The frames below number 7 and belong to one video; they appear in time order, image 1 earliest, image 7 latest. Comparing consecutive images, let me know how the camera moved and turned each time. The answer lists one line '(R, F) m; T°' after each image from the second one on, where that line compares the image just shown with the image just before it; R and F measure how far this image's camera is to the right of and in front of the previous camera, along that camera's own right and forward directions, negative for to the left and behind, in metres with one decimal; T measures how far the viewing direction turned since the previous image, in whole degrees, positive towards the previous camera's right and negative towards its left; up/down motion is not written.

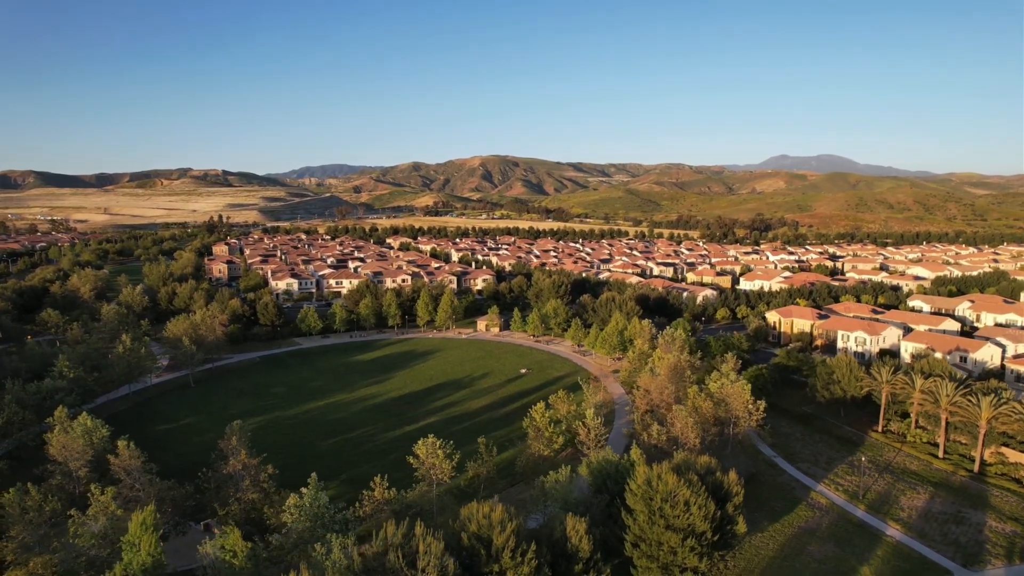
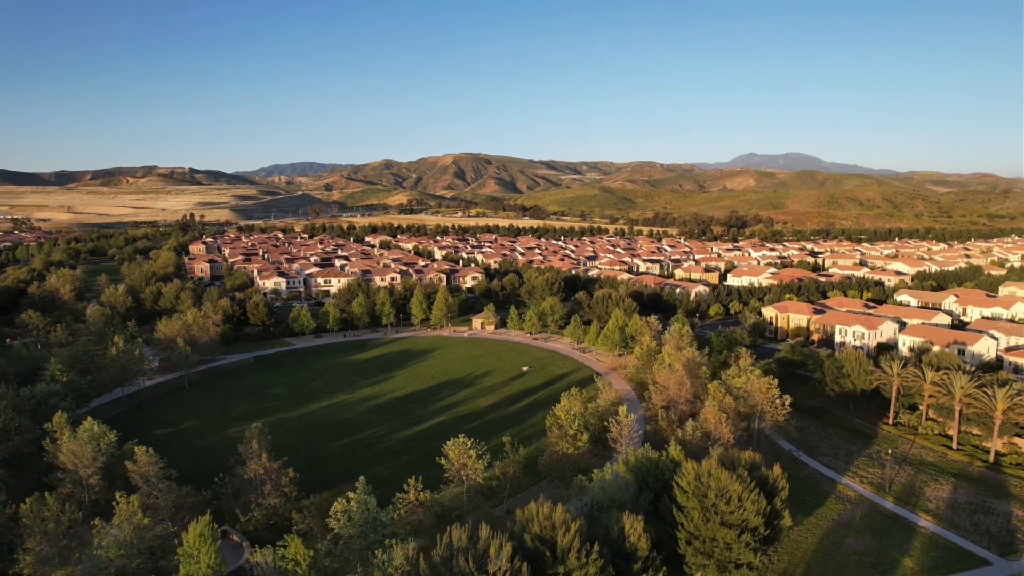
(-2.3, +0.4) m; +2°
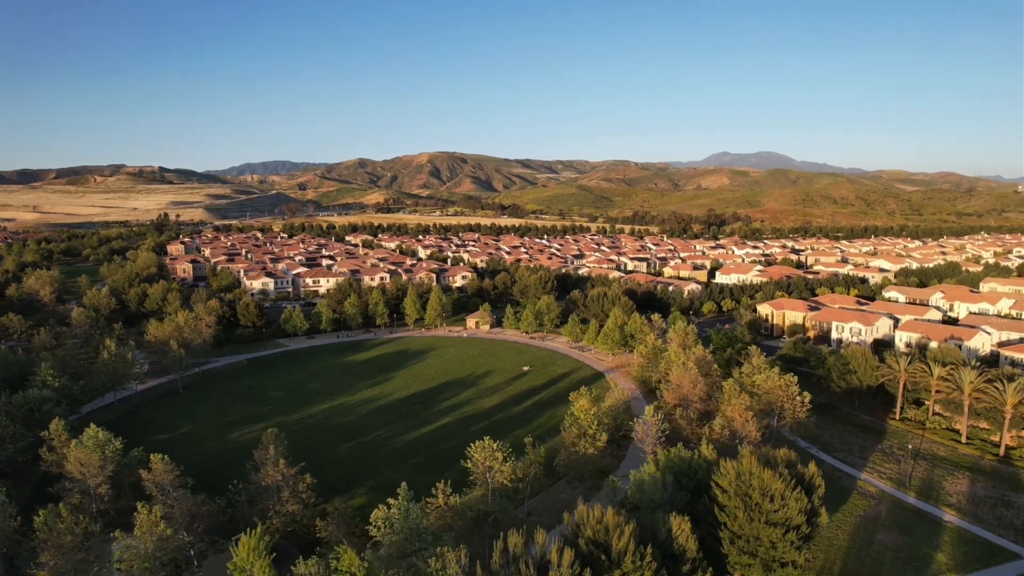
(-1.9, +0.4) m; +2°
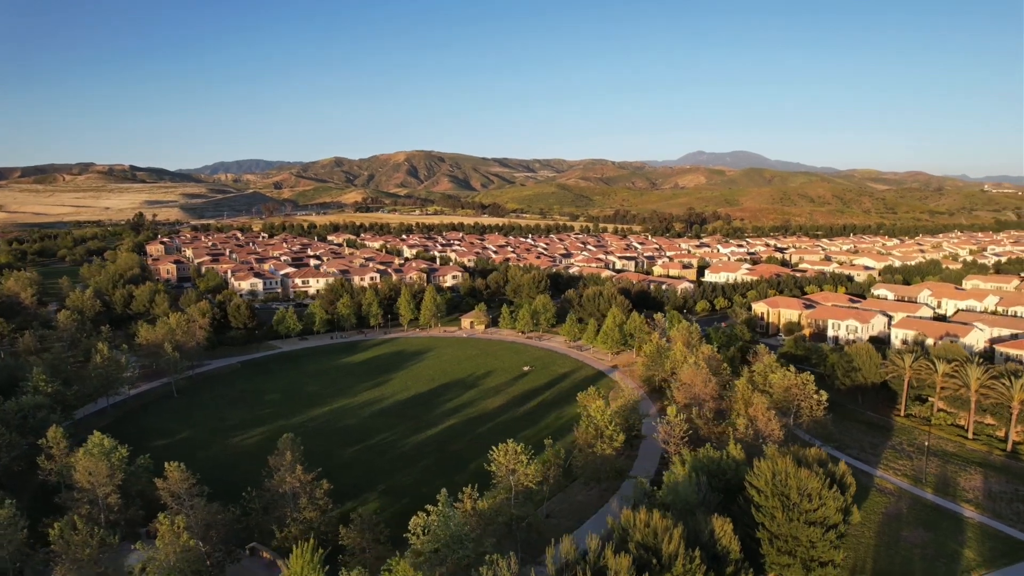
(-1.7, +0.3) m; +2°
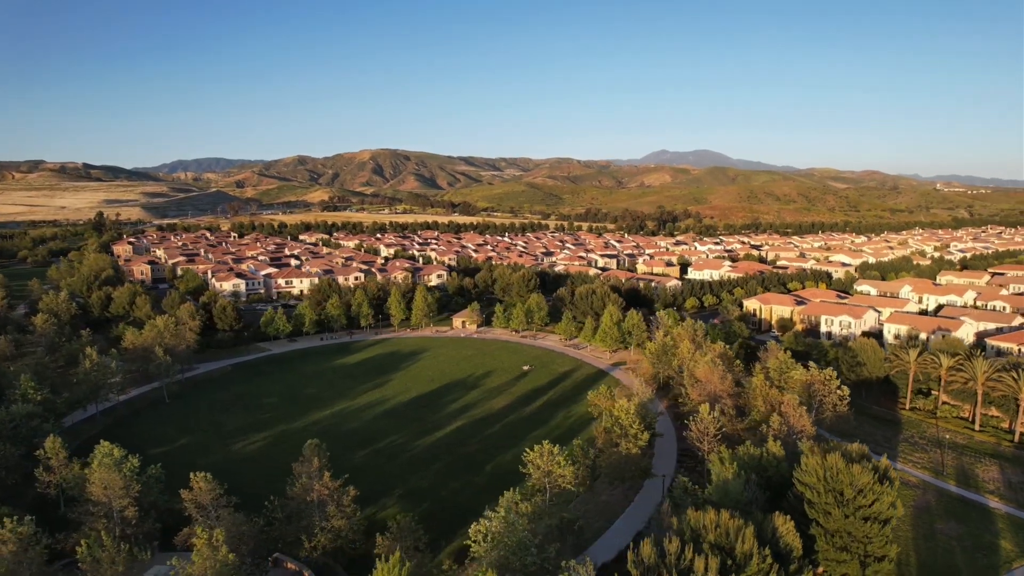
(-2.5, +0.5) m; +3°
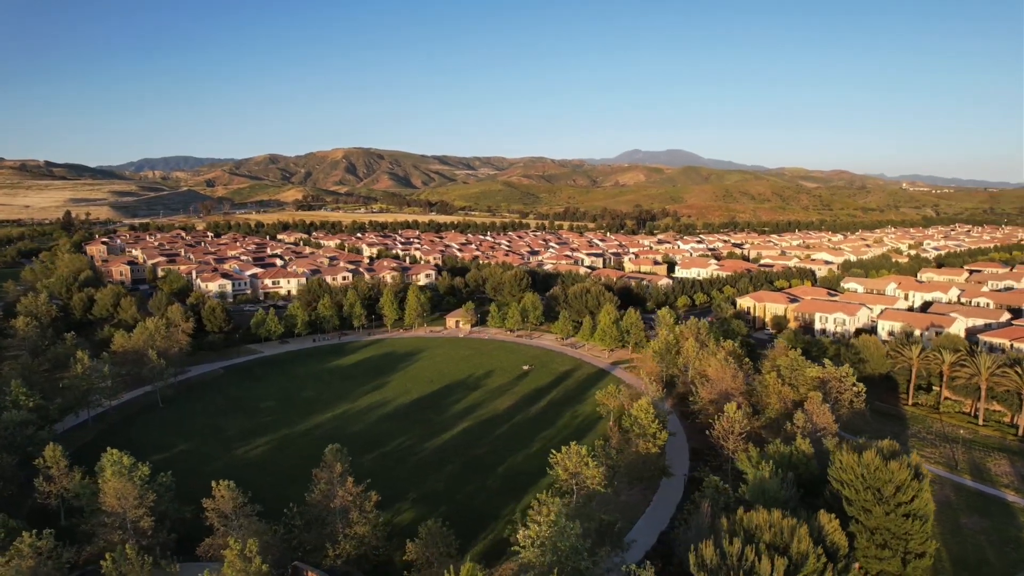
(-1.9, +0.3) m; +2°
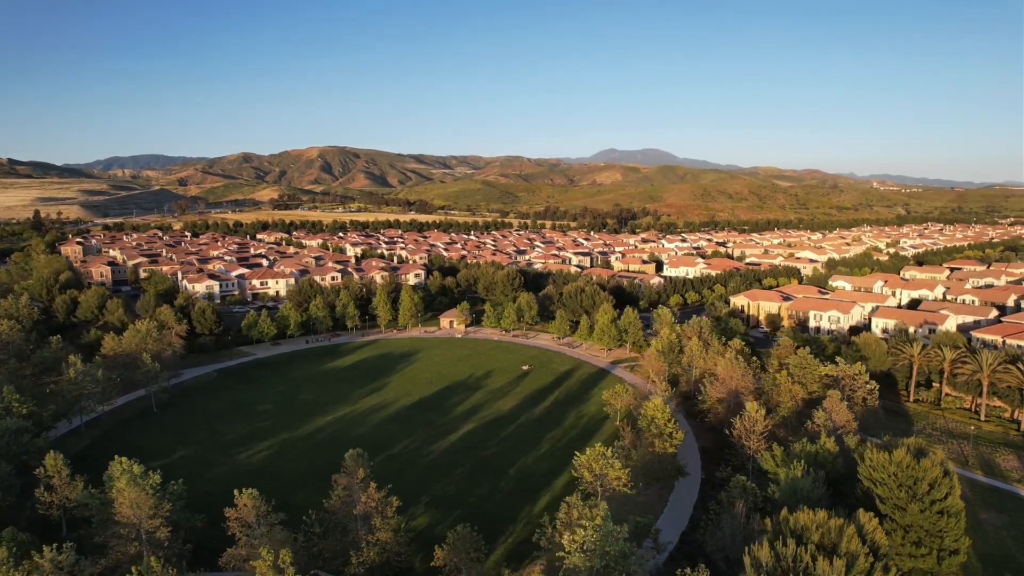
(-1.7, +0.3) m; +2°
